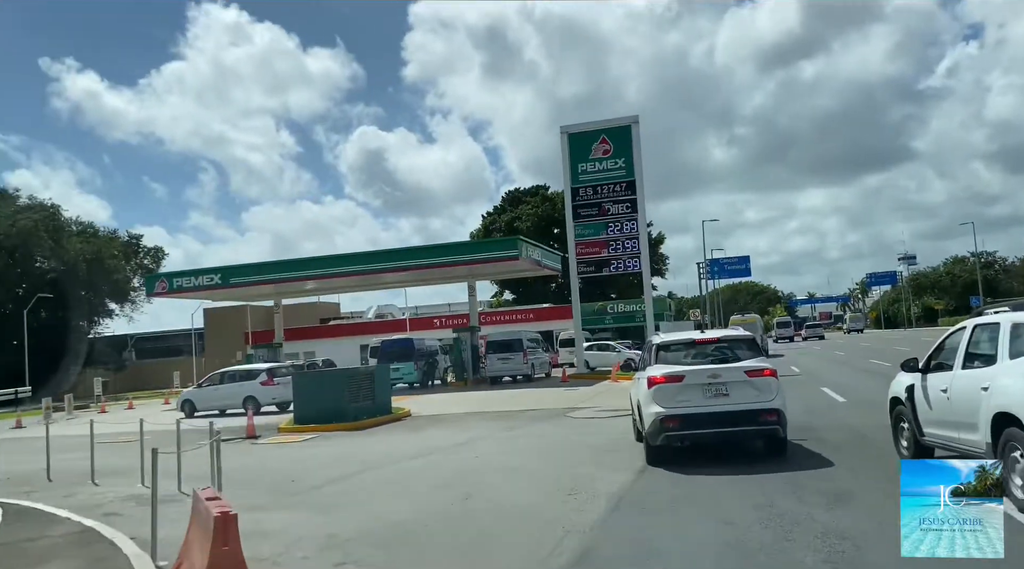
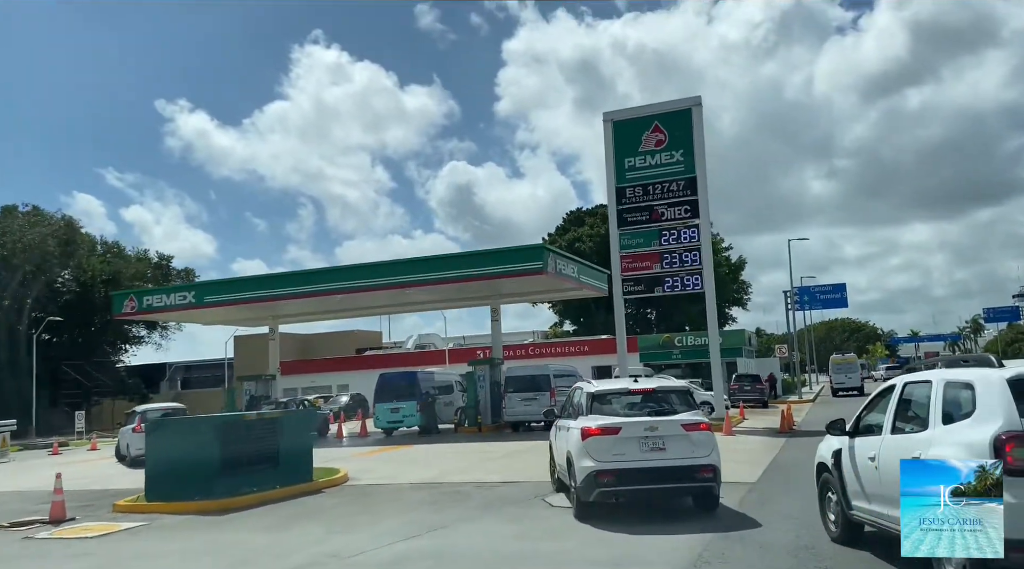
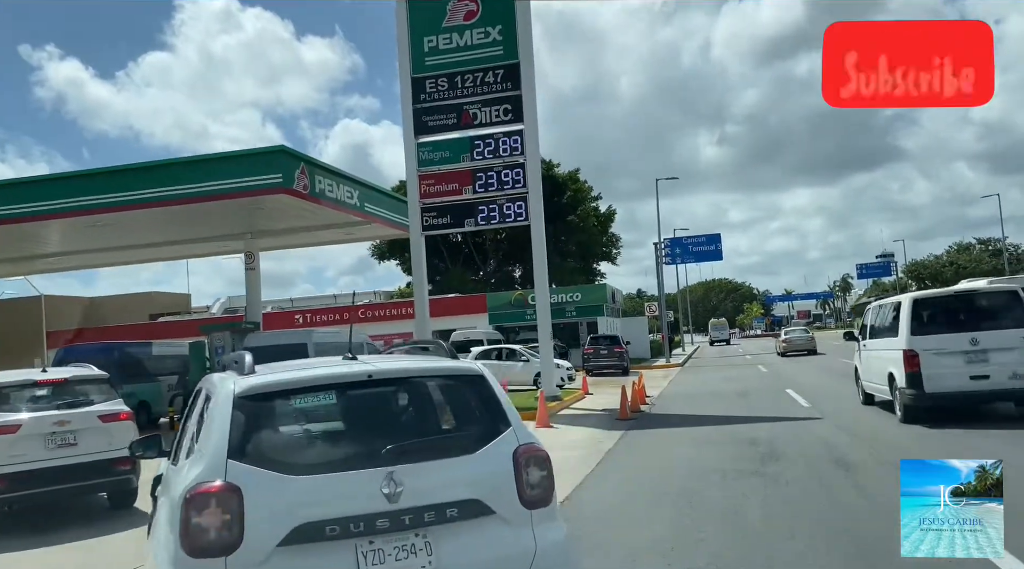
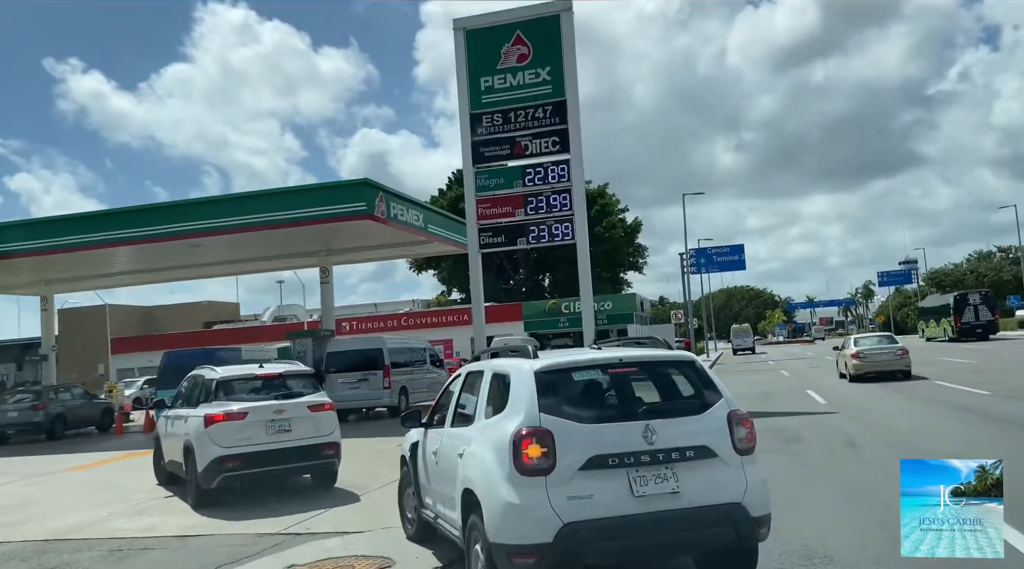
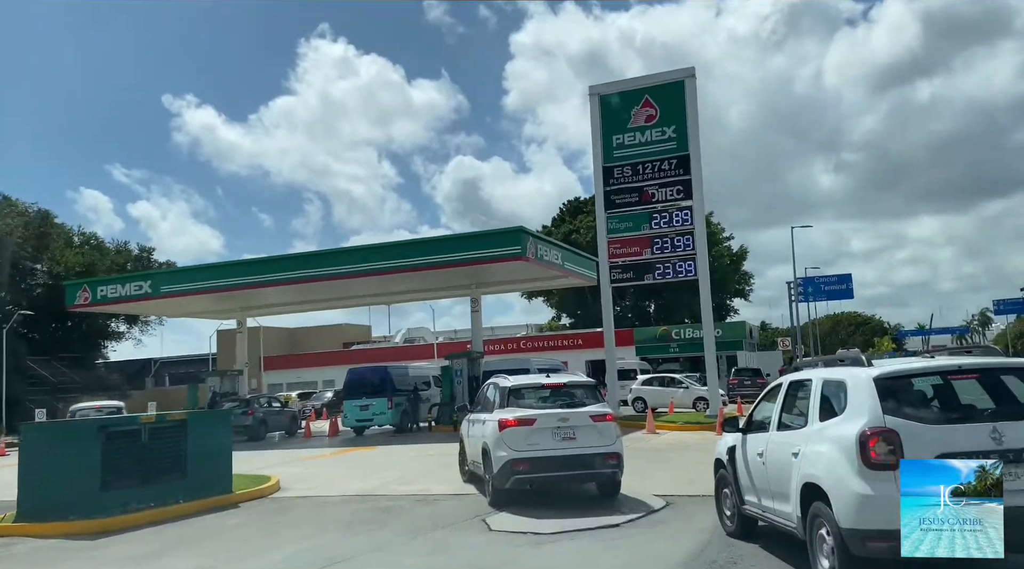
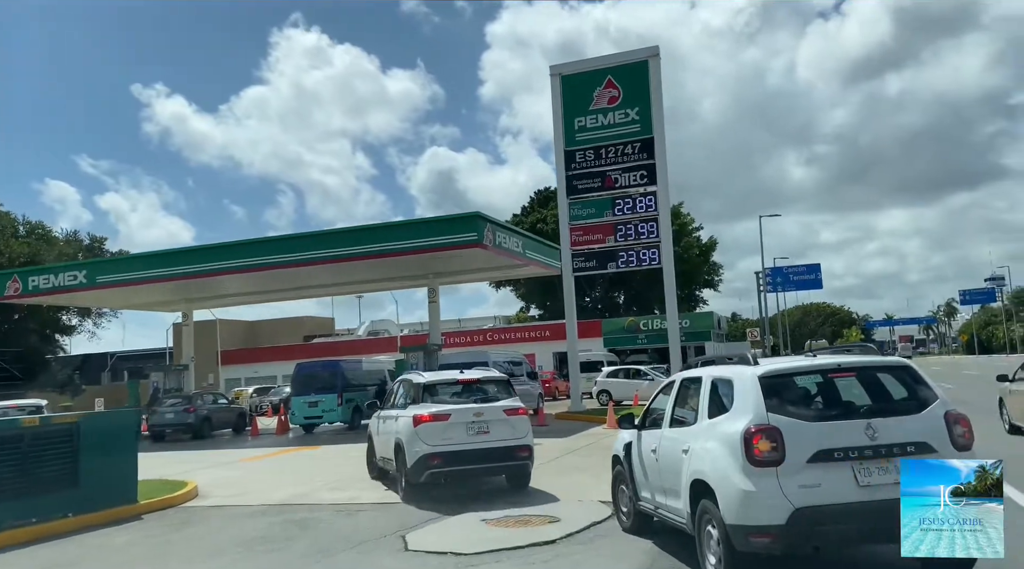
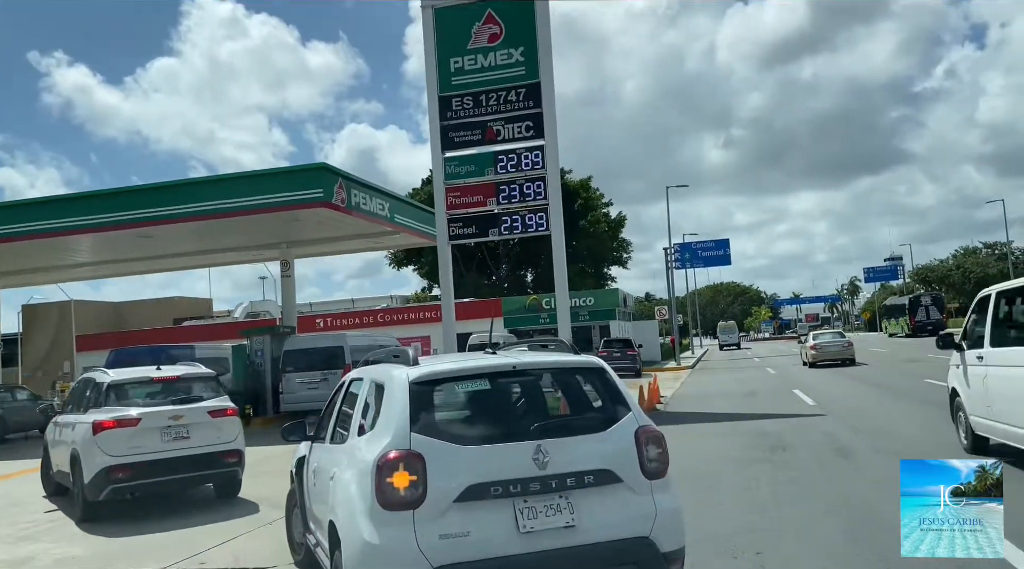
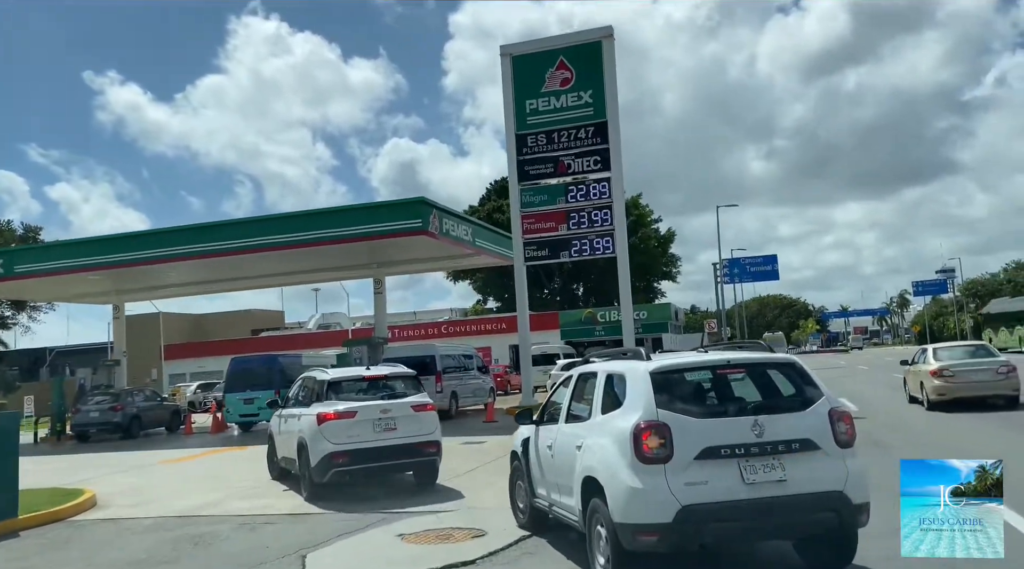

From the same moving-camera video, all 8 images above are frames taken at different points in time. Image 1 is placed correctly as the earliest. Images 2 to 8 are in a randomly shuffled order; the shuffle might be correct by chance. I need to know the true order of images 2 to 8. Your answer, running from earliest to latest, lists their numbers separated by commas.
2, 5, 6, 8, 4, 7, 3
